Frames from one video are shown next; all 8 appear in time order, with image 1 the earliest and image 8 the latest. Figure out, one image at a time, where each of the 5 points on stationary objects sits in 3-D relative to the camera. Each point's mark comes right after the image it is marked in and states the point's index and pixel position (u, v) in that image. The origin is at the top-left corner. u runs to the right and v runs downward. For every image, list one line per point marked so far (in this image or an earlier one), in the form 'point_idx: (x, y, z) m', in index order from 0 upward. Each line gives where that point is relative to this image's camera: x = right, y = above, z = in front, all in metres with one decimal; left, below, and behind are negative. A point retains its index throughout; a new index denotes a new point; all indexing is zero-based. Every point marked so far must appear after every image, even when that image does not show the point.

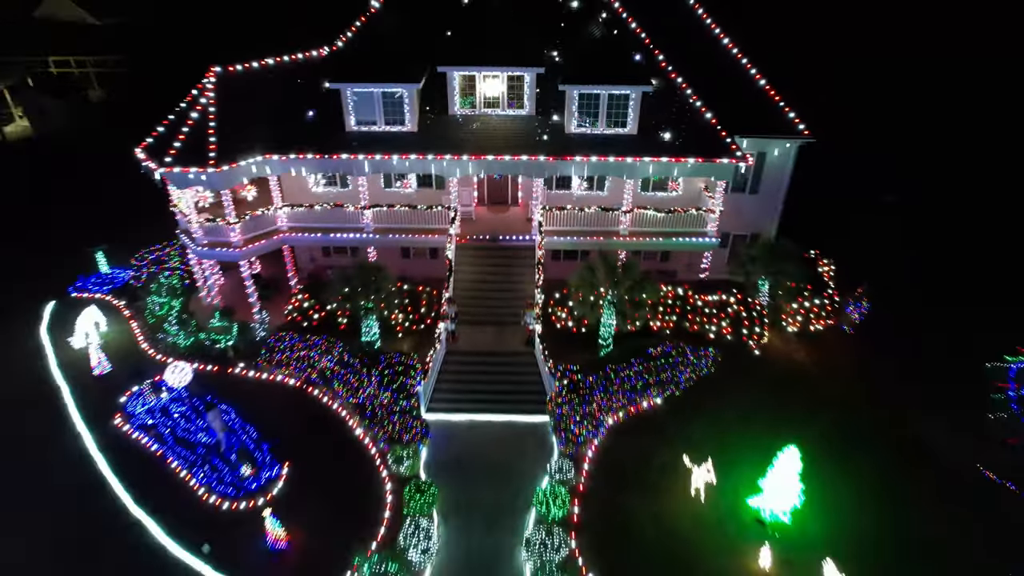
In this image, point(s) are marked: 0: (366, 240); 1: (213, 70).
0: (-2.8, +1.0, +12.0) m
1: (-5.8, +4.3, +12.1) m
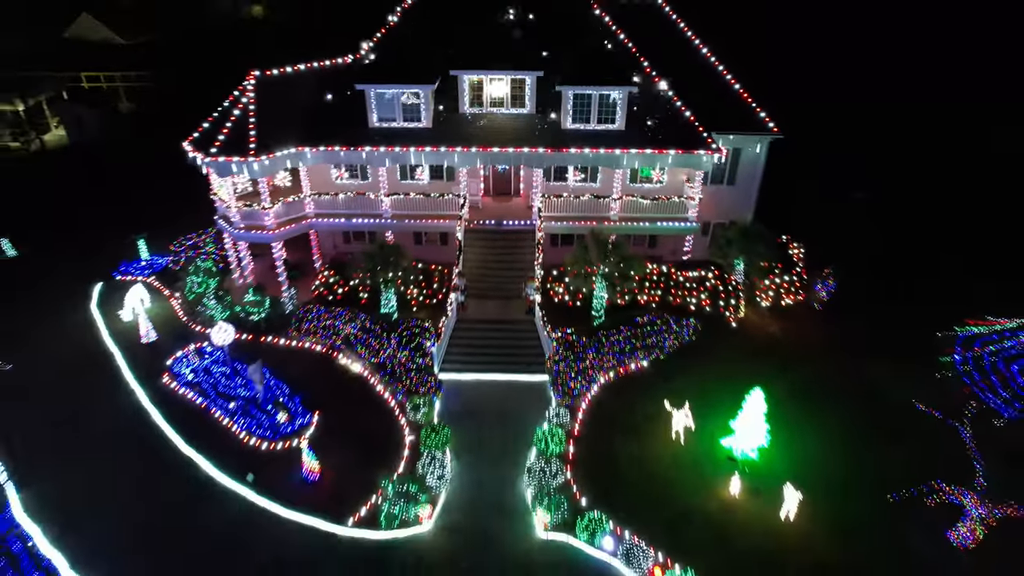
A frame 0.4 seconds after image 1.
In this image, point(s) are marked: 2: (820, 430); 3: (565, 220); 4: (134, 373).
0: (-2.8, +1.4, +13.5) m
1: (-5.7, +4.8, +13.7) m
2: (+5.5, -2.4, +10.7) m
3: (+1.2, +1.5, +13.7) m
4: (-7.5, -1.6, +12.0) m
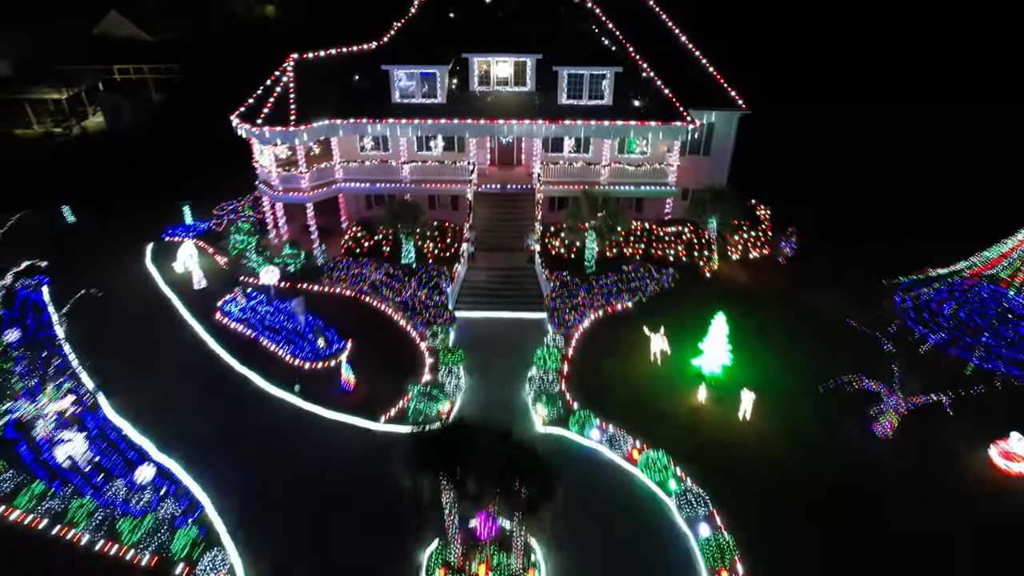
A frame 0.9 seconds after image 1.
0: (-2.7, +2.6, +15.5) m
1: (-5.6, +5.9, +15.8) m
2: (+5.5, -1.3, +12.7) m
3: (+1.3, +2.6, +15.7) m
4: (-7.4, -0.5, +14.0) m
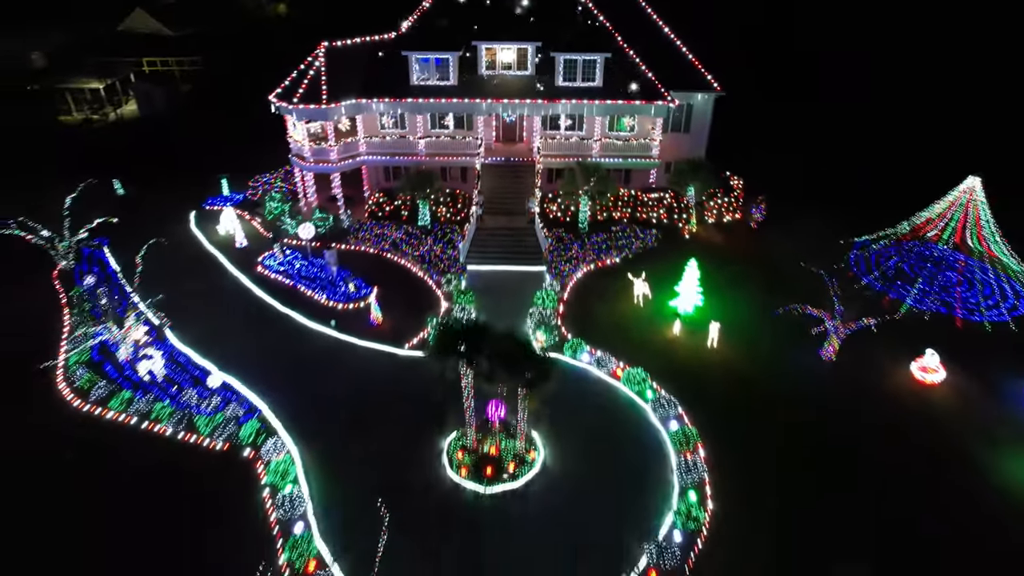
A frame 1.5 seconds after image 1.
0: (-2.6, +3.7, +17.6) m
1: (-5.5, +7.0, +17.9) m
2: (+5.6, -0.1, +14.8) m
3: (+1.4, +3.8, +17.8) m
4: (-7.3, +0.7, +16.1) m
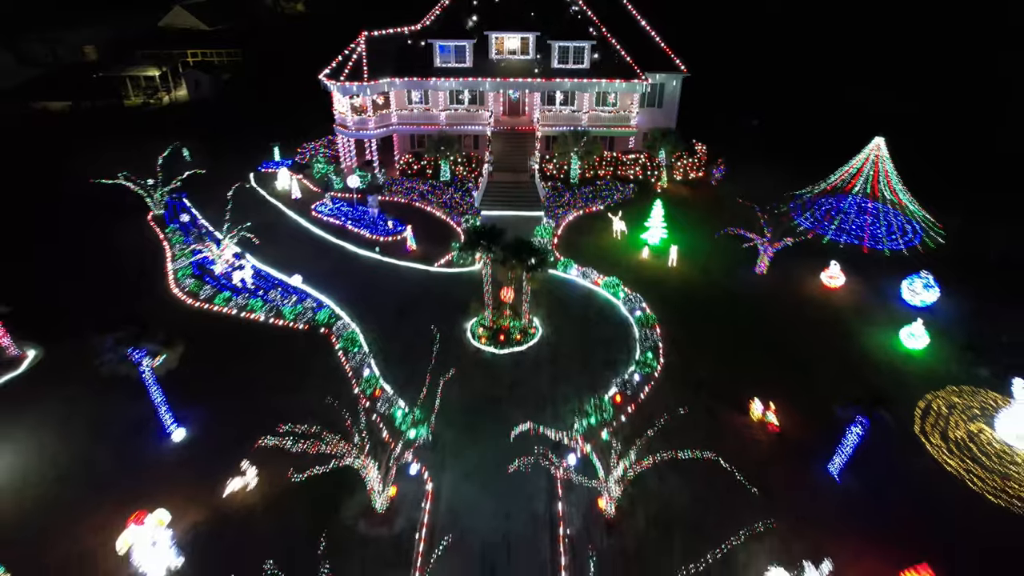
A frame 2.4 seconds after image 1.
0: (-2.5, +5.6, +21.6) m
1: (-5.4, +8.9, +21.8) m
2: (+5.8, +1.8, +18.7) m
3: (+1.5, +5.7, +21.7) m
4: (-7.1, +2.6, +20.0) m
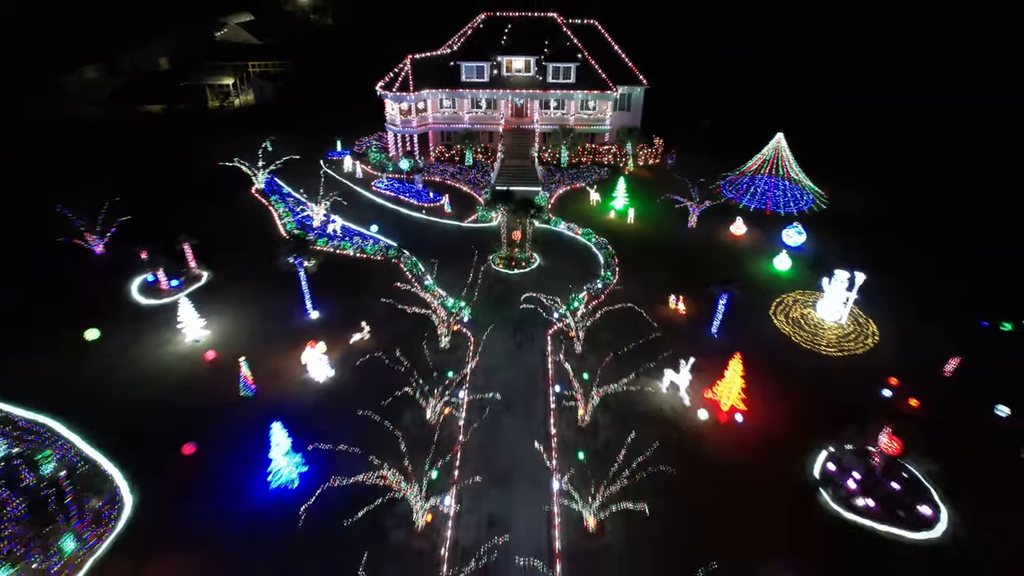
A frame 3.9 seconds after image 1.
0: (-2.2, +7.6, +29.0) m
1: (-5.1, +10.9, +29.2) m
2: (+6.0, +3.8, +26.1) m
3: (+1.8, +7.7, +29.1) m
4: (-6.9, +4.6, +27.5) m
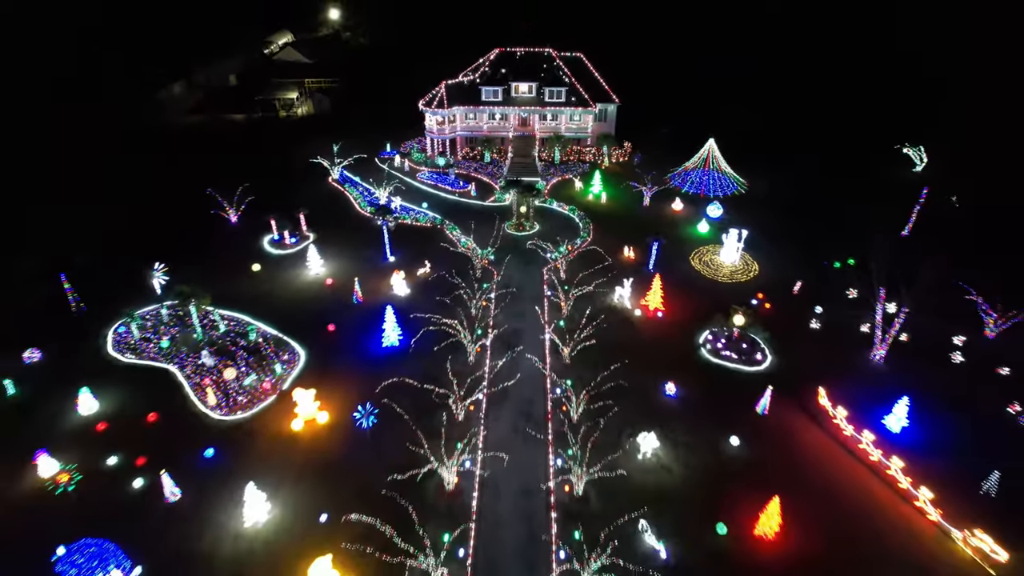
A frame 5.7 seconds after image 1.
0: (-1.8, +9.8, +39.0) m
1: (-4.7, +13.1, +39.3) m
2: (+6.5, +6.0, +36.2) m
3: (+2.2, +9.9, +39.2) m
4: (-6.5, +6.8, +37.5) m
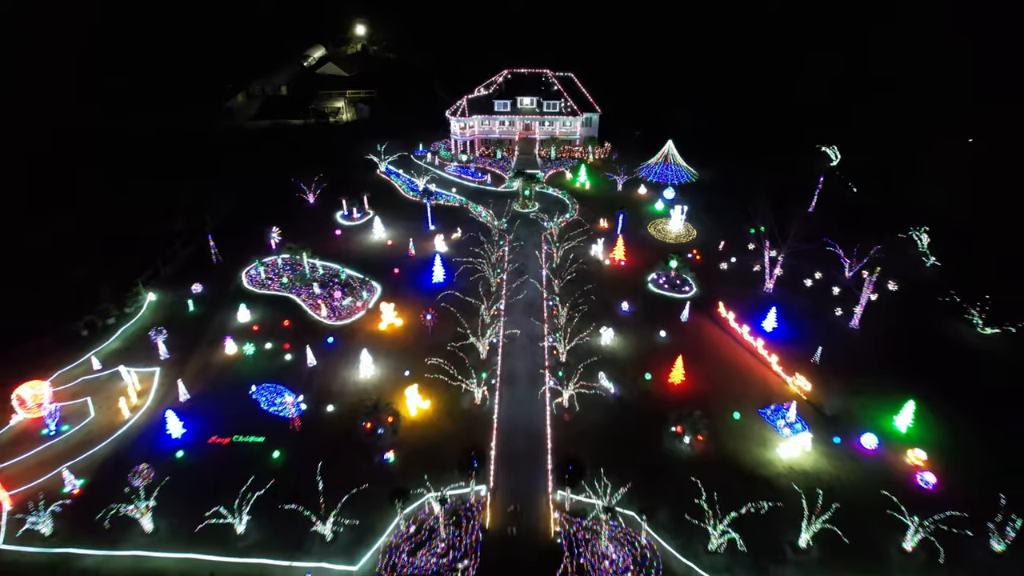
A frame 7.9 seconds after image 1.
0: (-1.3, +12.4, +50.1) m
1: (-4.2, +15.7, +50.4) m
2: (+6.9, +8.5, +47.3) m
3: (+2.7, +12.5, +50.3) m
4: (-6.0, +9.4, +48.6) m
